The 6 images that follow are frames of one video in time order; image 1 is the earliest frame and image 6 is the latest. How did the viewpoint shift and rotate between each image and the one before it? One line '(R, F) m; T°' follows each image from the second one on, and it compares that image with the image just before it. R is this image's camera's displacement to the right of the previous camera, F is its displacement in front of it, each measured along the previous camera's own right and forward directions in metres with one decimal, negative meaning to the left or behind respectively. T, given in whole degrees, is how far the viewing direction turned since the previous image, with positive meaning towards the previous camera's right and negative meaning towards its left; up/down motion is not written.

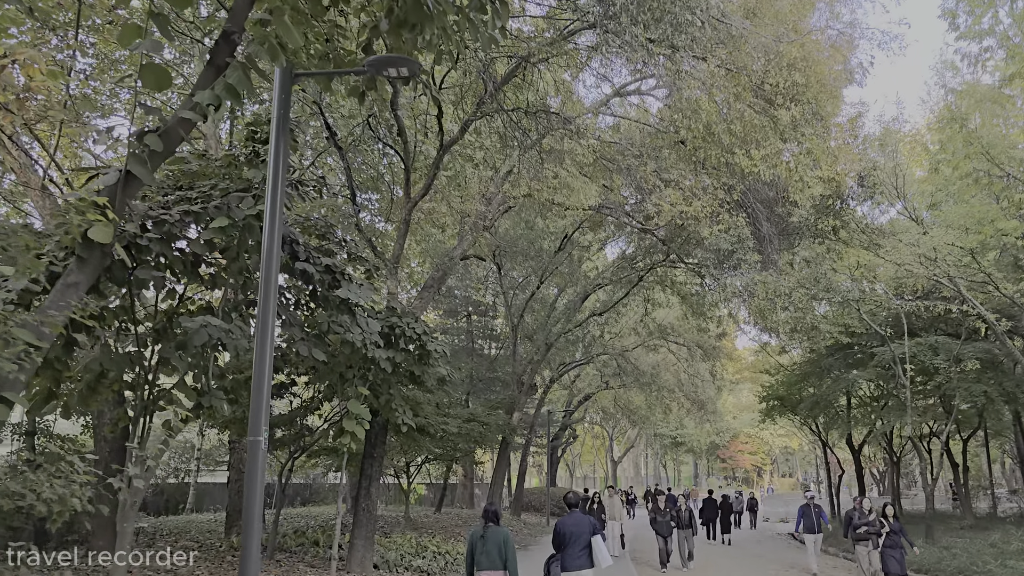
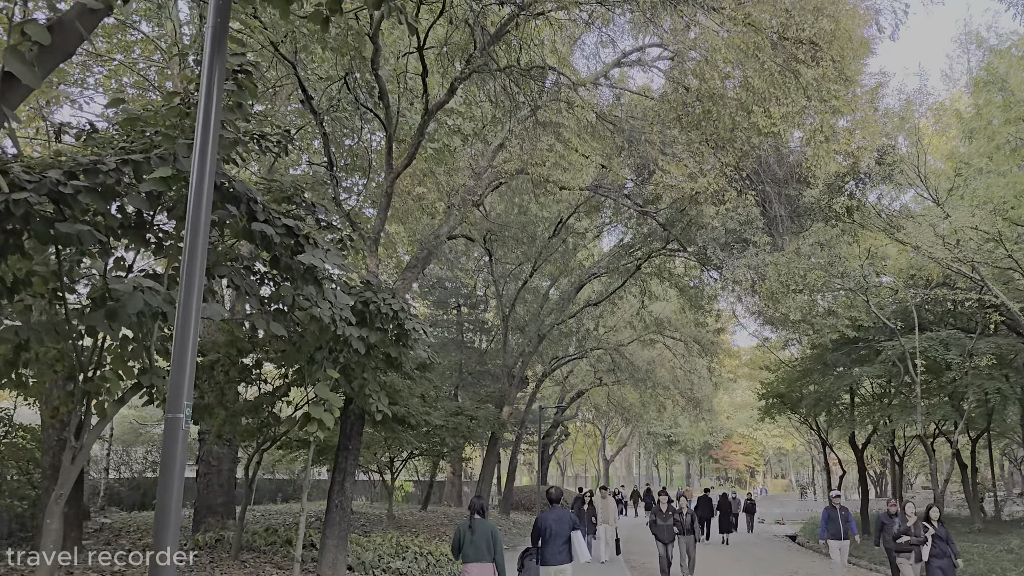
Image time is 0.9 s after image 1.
(0.0, +0.9) m; 0°
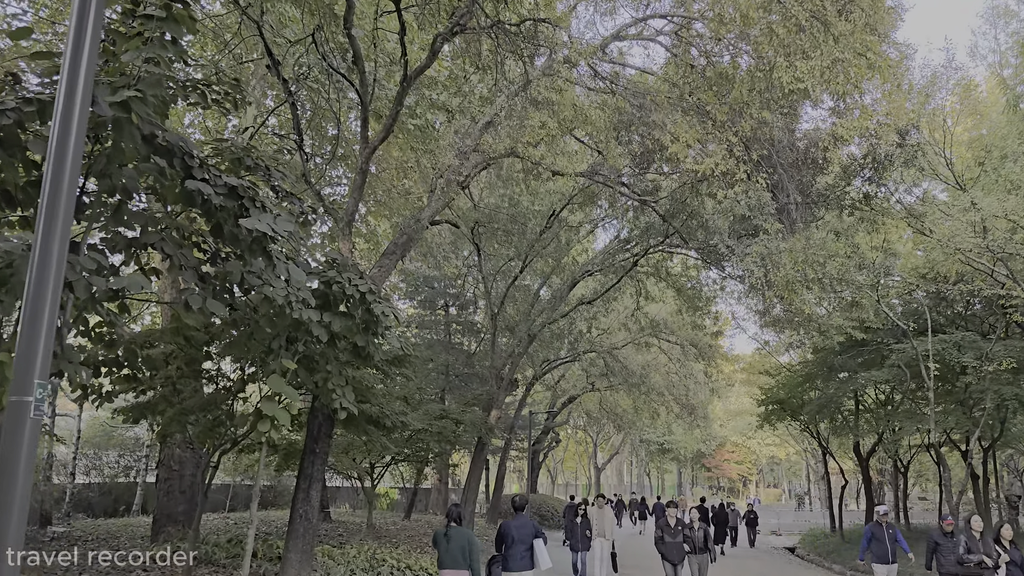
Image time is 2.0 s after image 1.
(+0.1, +1.0) m; +1°
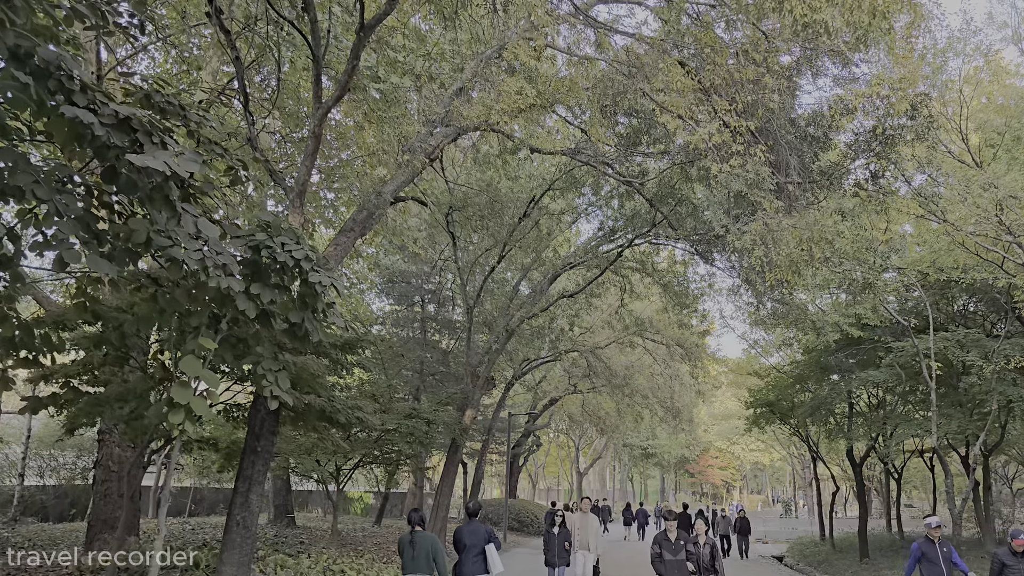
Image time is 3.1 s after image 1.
(+0.1, +1.0) m; +1°
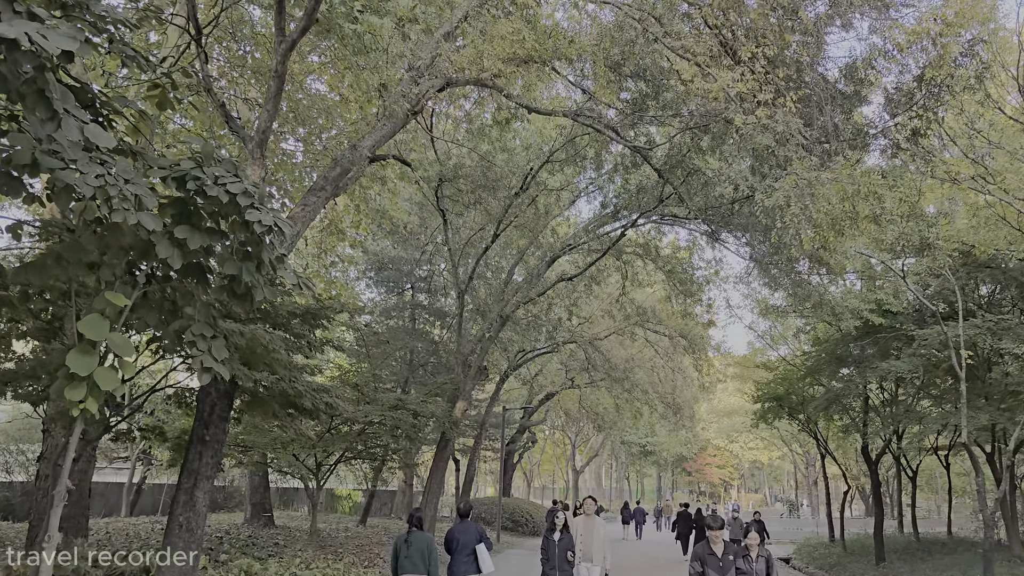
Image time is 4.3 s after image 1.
(0.0, +1.2) m; 0°
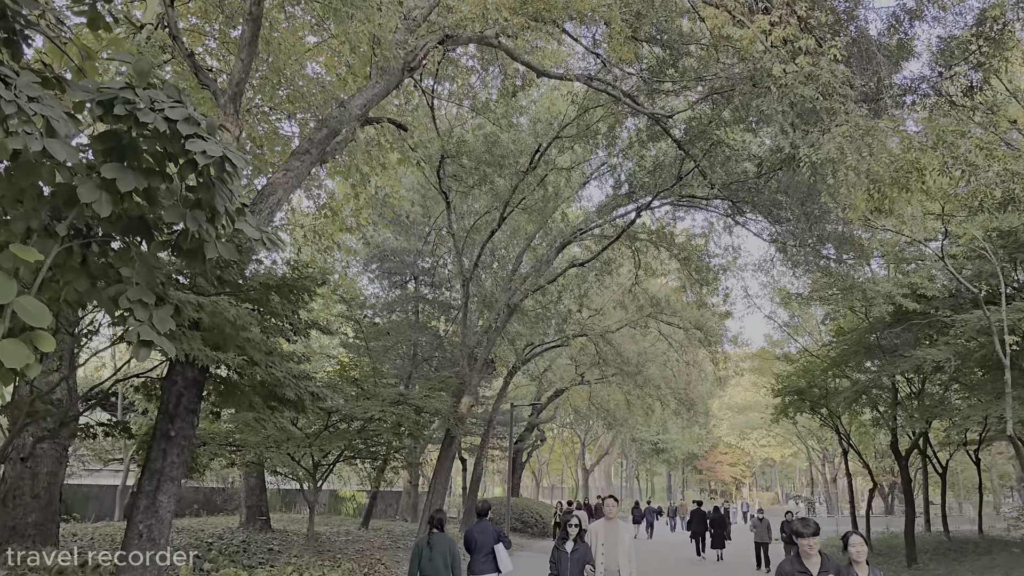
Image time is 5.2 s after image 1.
(0.0, +0.9) m; 0°
